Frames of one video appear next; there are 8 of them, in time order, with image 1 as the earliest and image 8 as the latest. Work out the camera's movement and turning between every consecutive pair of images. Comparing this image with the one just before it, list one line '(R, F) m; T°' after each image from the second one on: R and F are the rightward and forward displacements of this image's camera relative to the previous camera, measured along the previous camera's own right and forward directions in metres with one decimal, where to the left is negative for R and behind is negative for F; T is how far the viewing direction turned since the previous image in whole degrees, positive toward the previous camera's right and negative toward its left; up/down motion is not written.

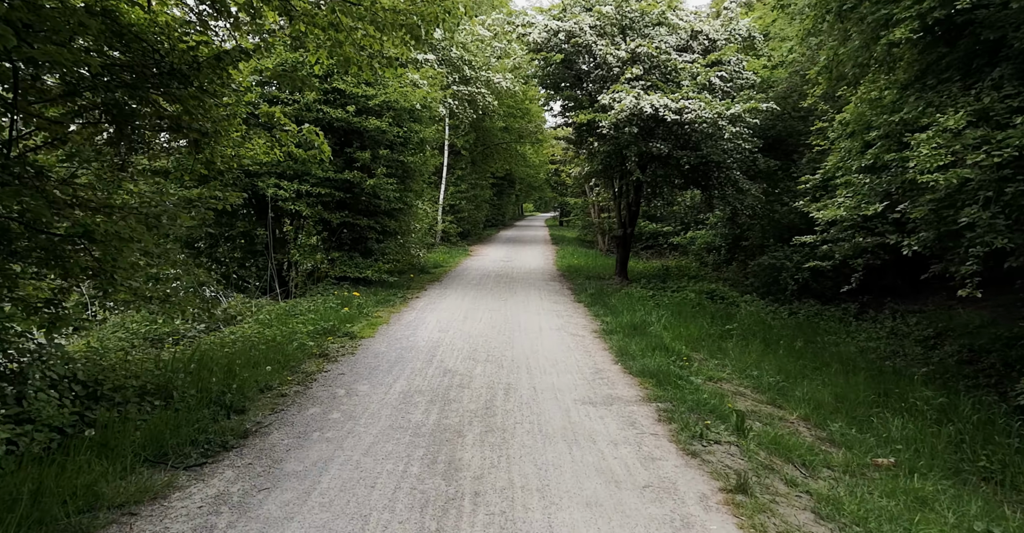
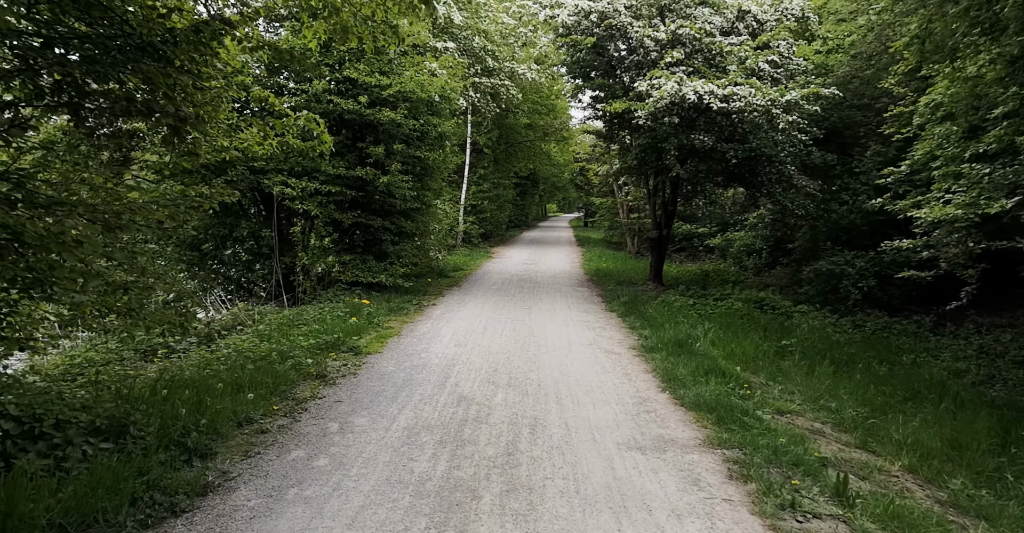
(0.0, +1.2) m; -2°
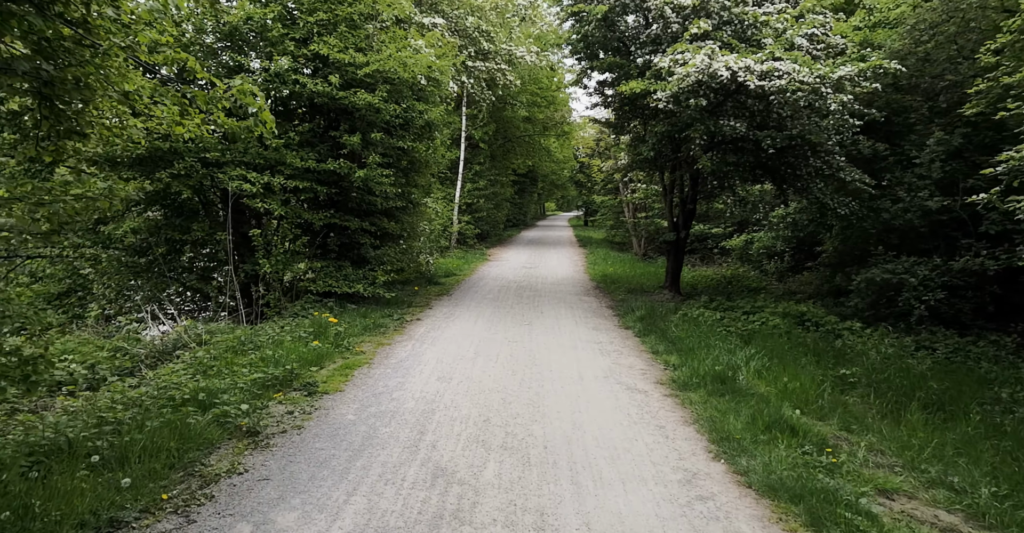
(0.0, +1.8) m; 0°
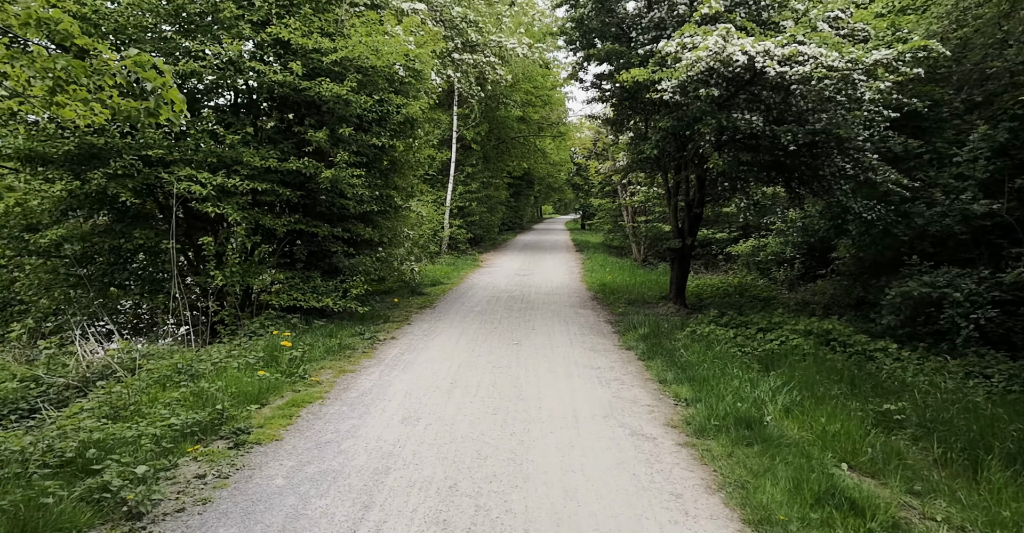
(+0.2, +1.3) m; 0°
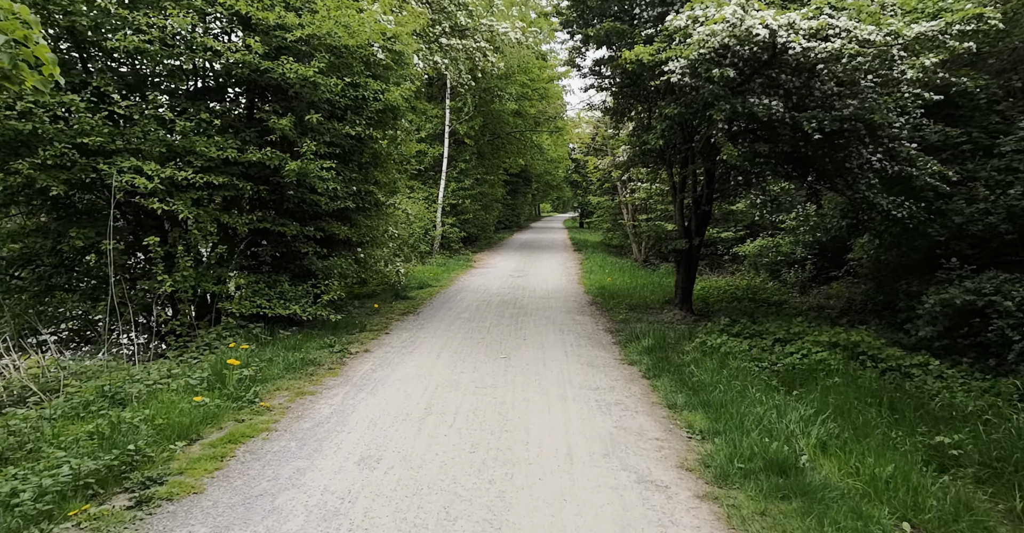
(+0.1, +1.1) m; 0°
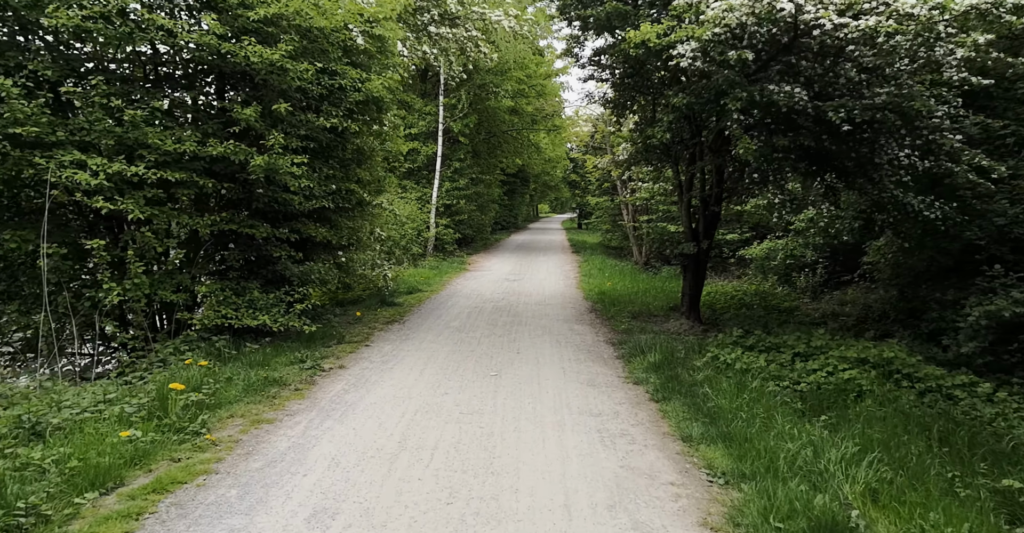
(+0.1, +0.9) m; 0°
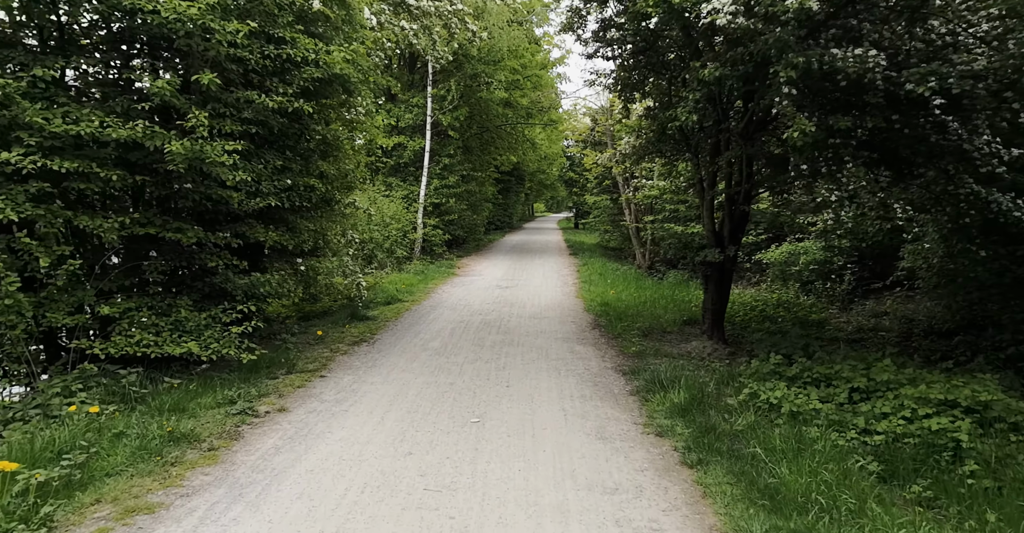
(+0.1, +1.7) m; 0°
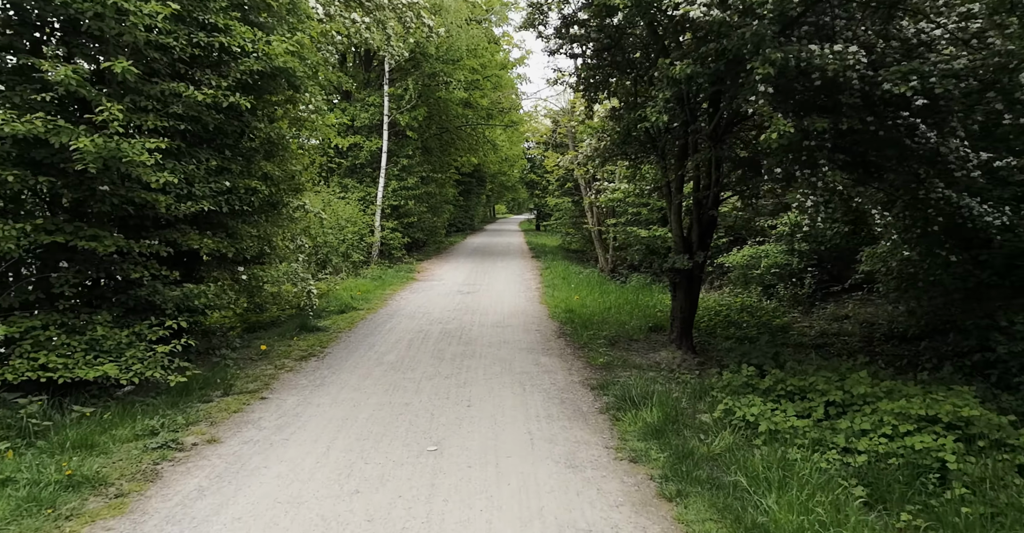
(0.0, +0.5) m; +3°
